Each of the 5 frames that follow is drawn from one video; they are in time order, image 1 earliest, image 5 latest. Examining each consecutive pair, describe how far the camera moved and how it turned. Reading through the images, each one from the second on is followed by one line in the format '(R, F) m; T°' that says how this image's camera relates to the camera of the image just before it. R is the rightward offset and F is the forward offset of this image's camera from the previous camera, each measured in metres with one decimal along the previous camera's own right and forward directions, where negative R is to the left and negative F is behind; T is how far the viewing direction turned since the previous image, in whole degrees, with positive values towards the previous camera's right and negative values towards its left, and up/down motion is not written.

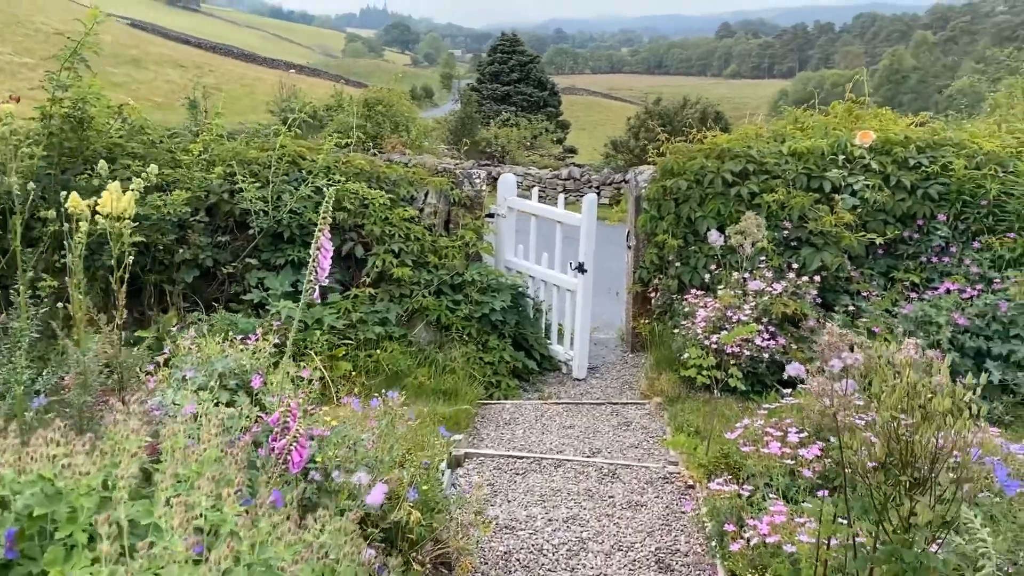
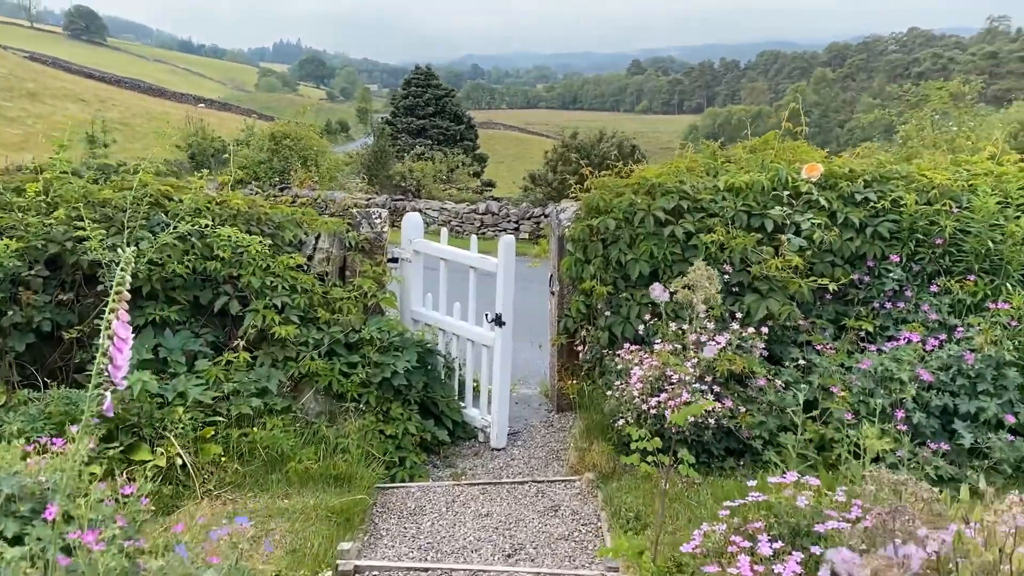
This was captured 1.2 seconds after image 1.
(+0.1, +0.6) m; +5°
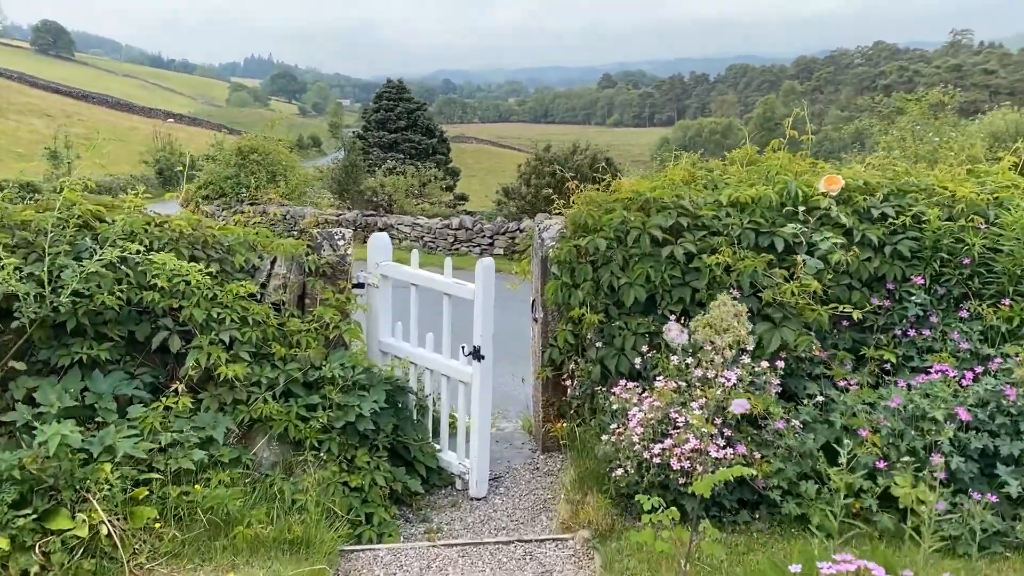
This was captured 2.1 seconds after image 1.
(0.0, +0.4) m; +2°
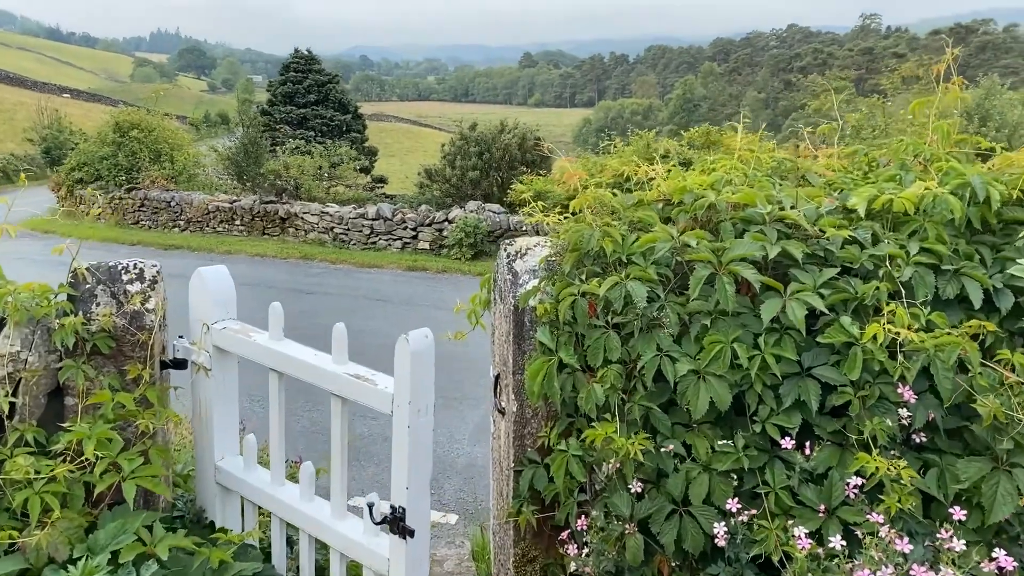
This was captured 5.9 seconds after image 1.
(-0.1, +1.7) m; +5°
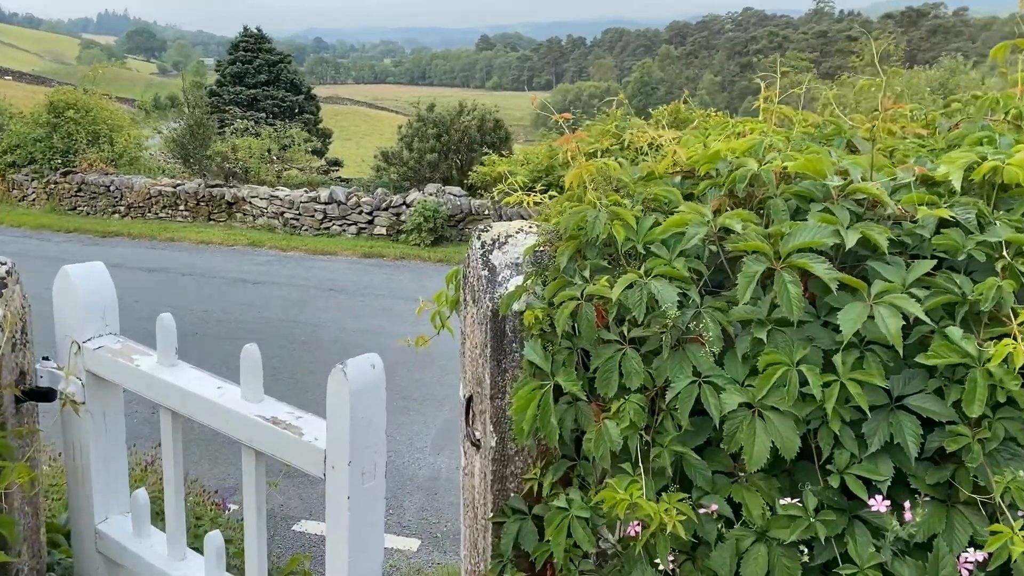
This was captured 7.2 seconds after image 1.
(0.0, +0.5) m; +3°
